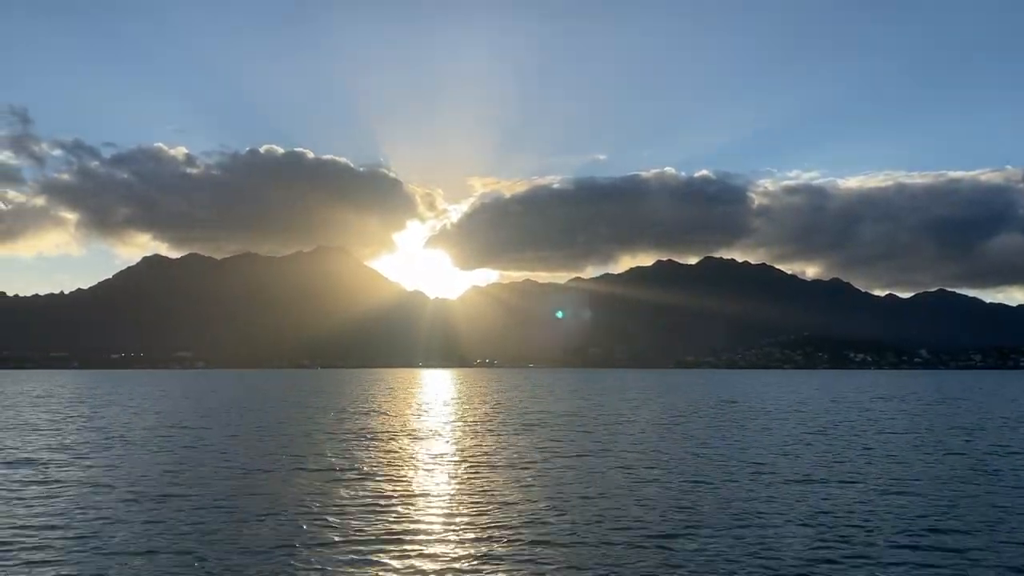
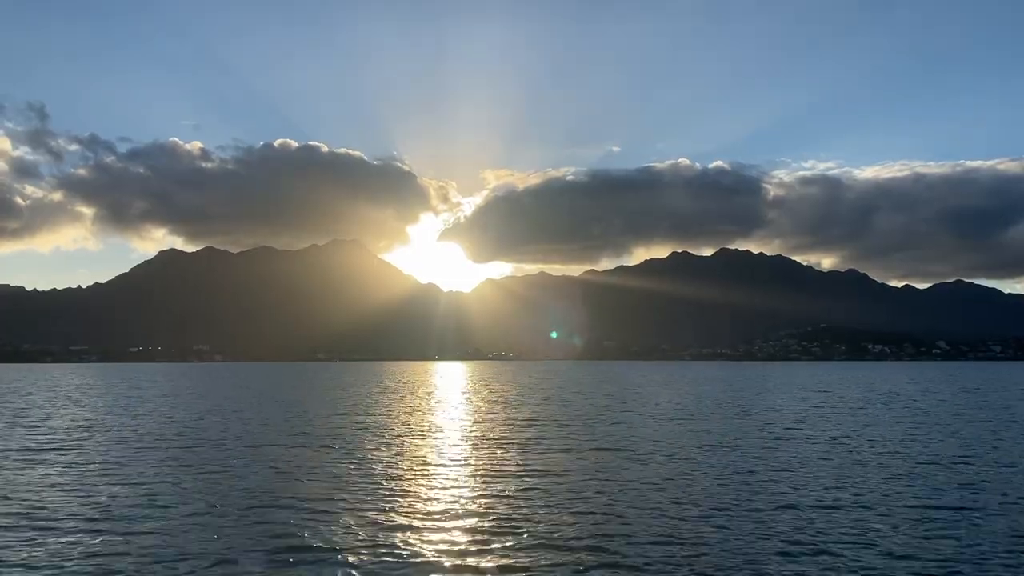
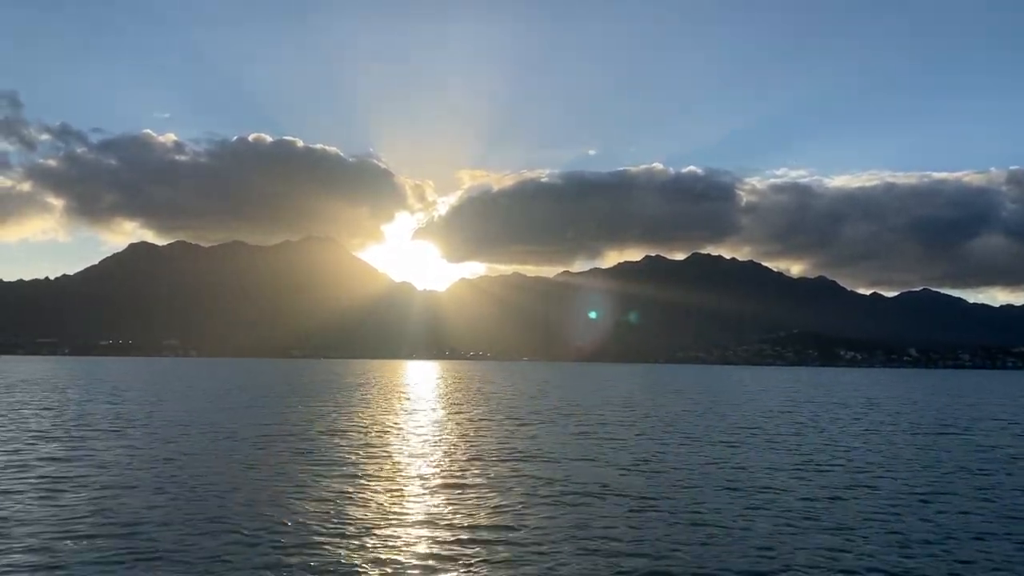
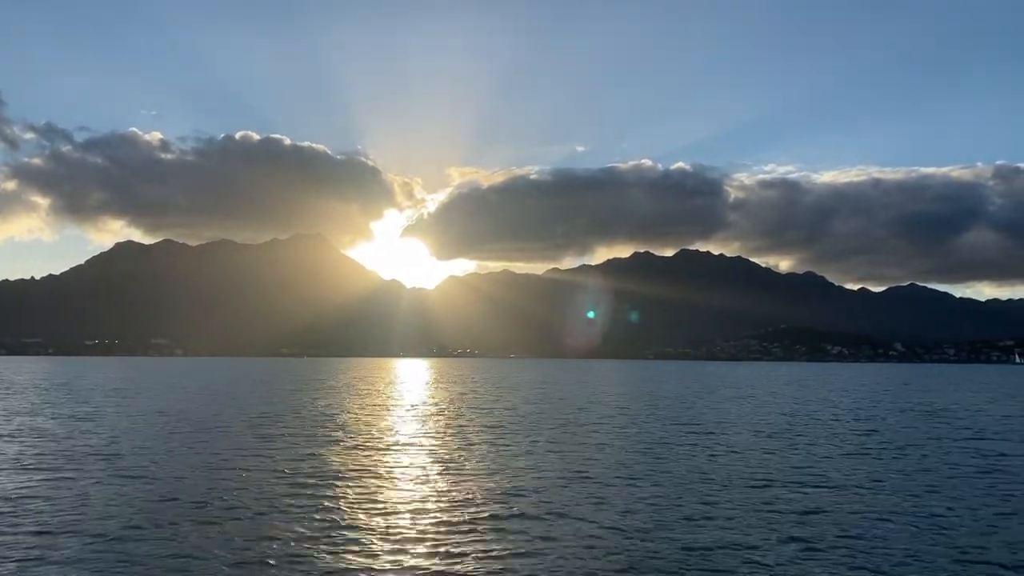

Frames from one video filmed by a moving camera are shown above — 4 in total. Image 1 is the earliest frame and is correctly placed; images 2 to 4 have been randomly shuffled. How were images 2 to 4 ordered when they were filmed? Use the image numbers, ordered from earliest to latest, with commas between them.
2, 4, 3
